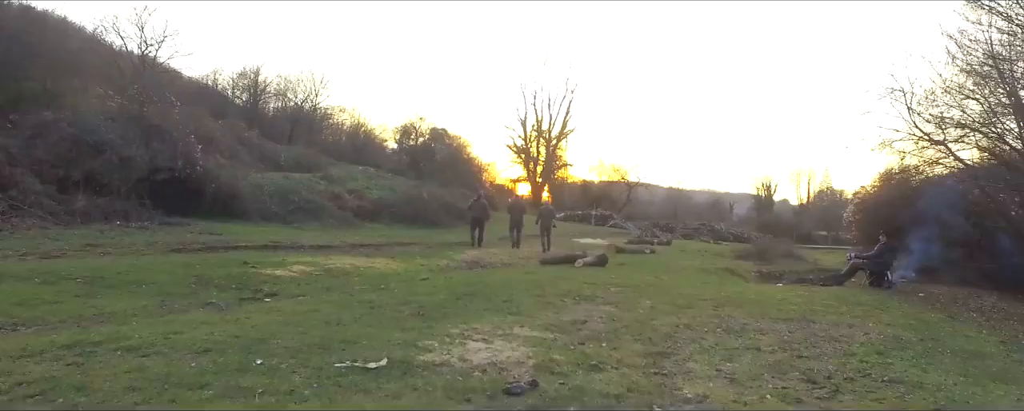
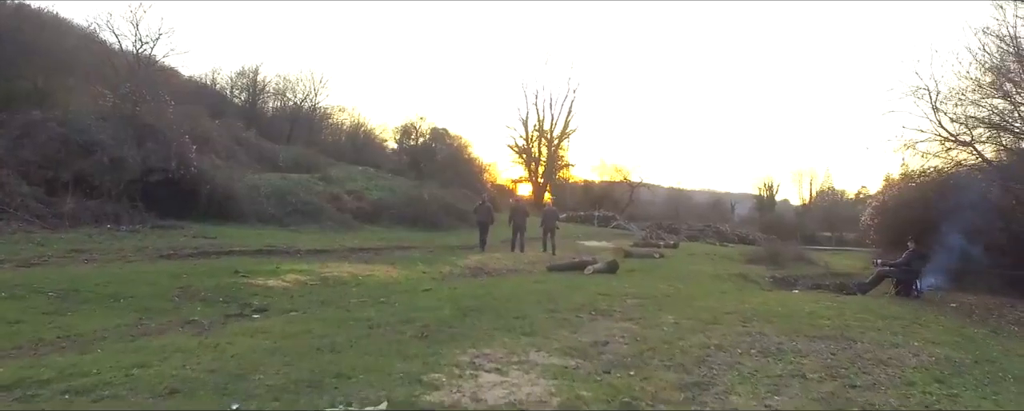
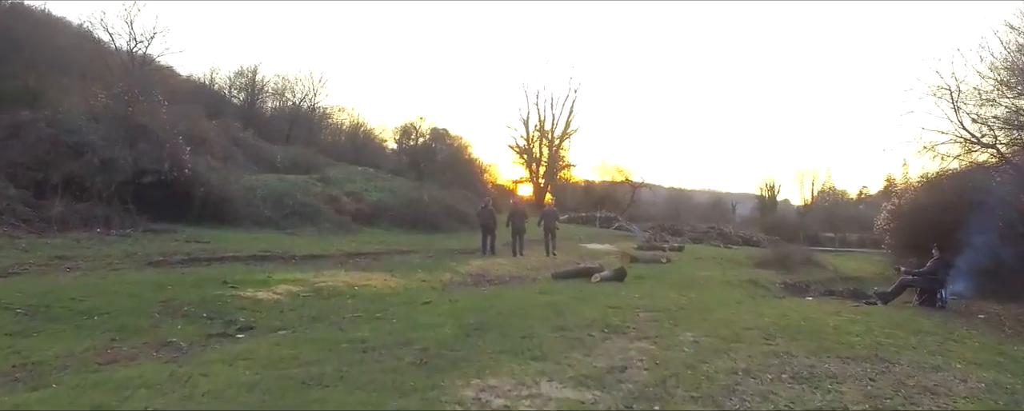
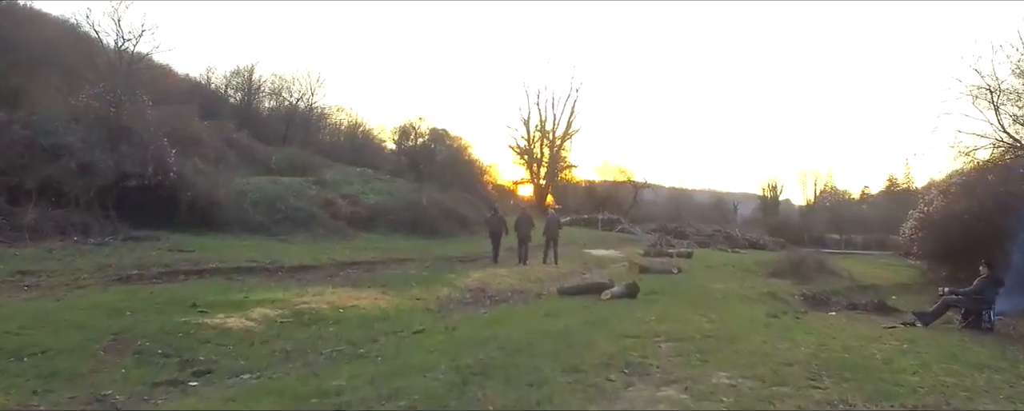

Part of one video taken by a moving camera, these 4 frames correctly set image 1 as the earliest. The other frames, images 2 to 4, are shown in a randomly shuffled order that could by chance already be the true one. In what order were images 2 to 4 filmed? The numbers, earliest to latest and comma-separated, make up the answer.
2, 3, 4
